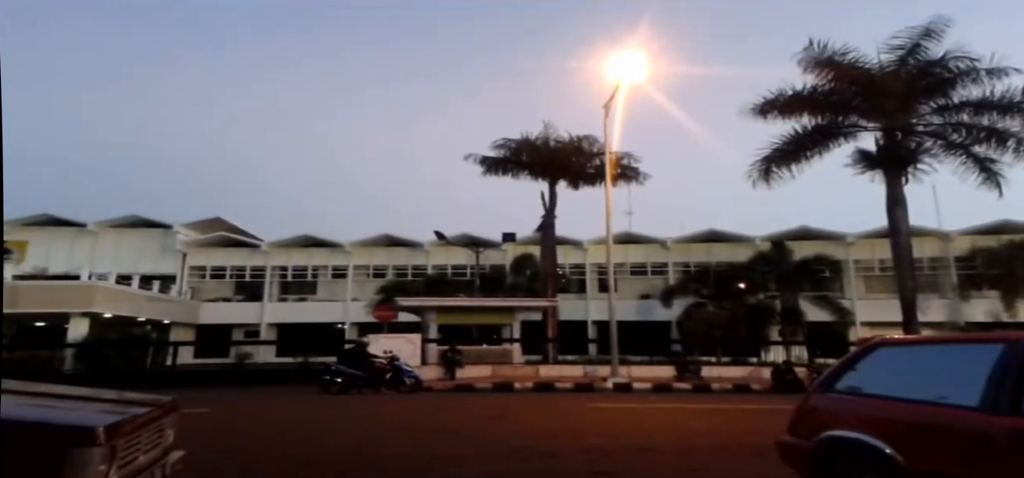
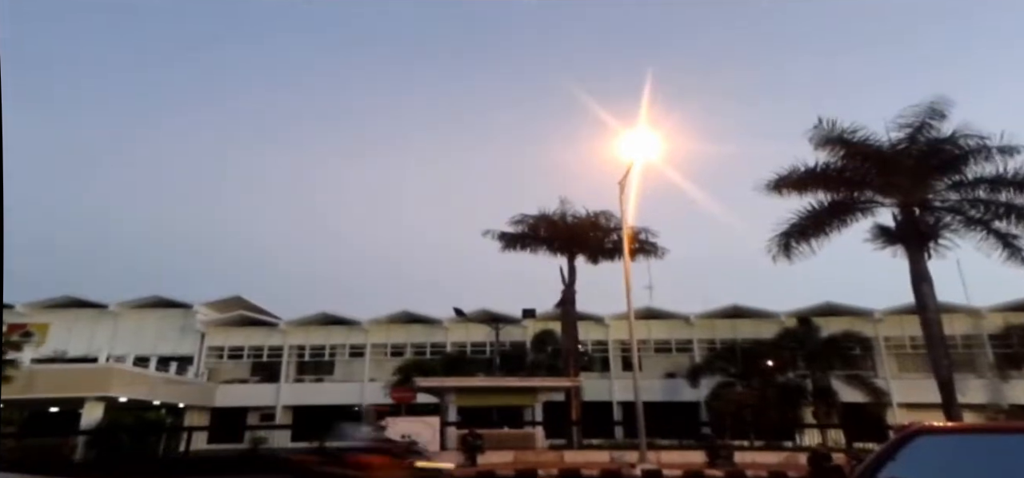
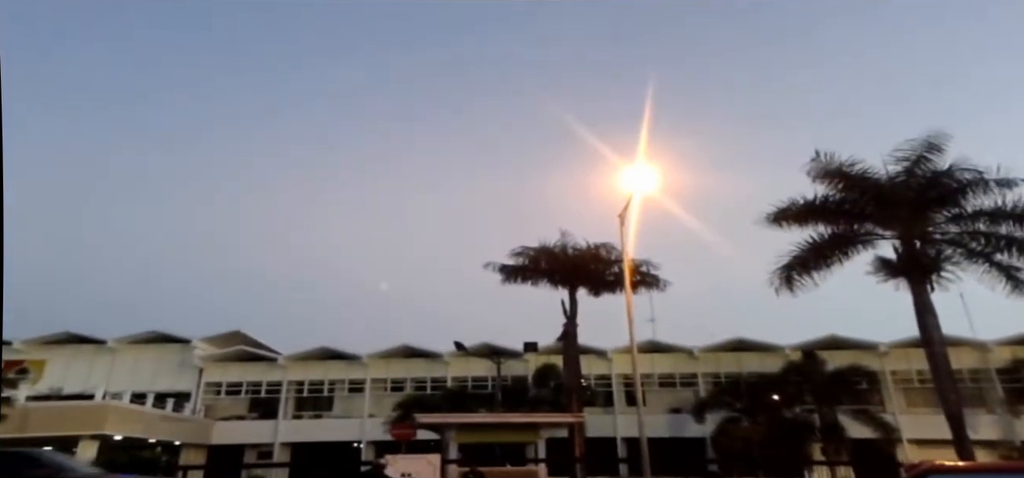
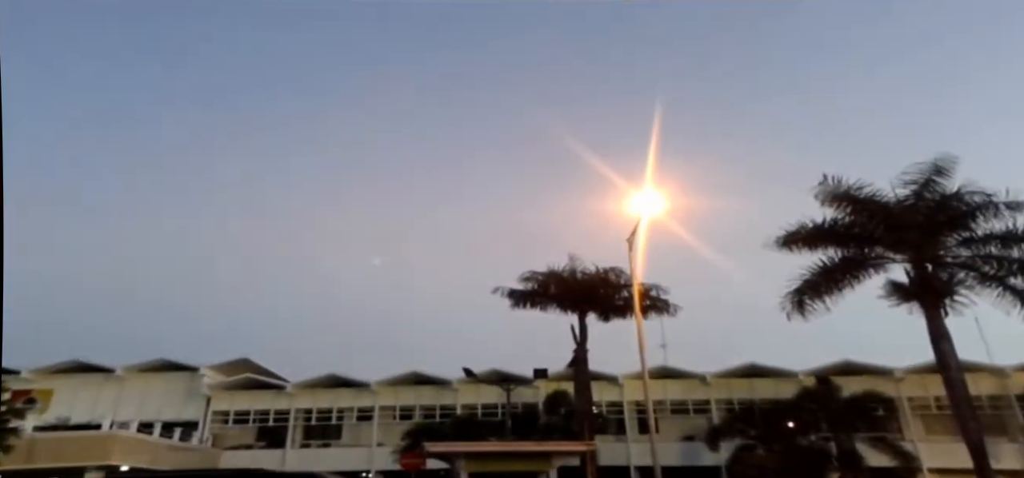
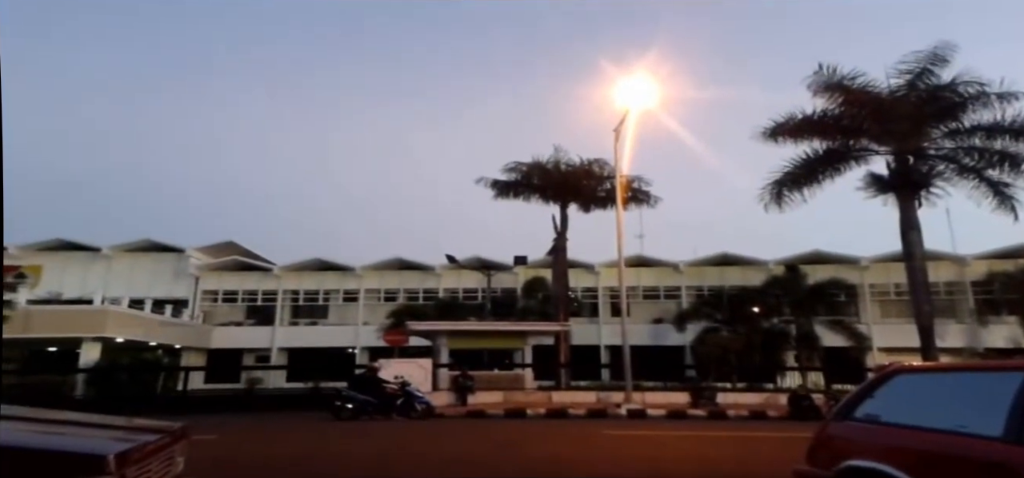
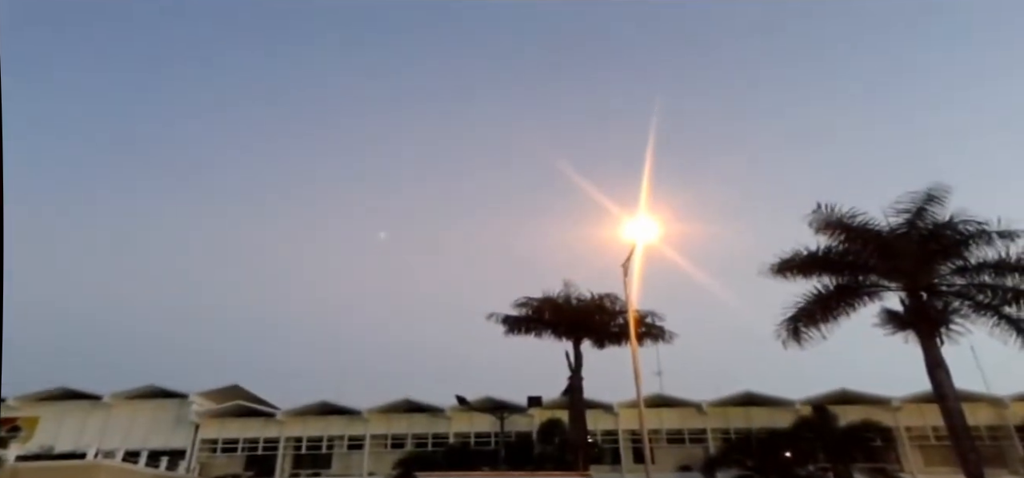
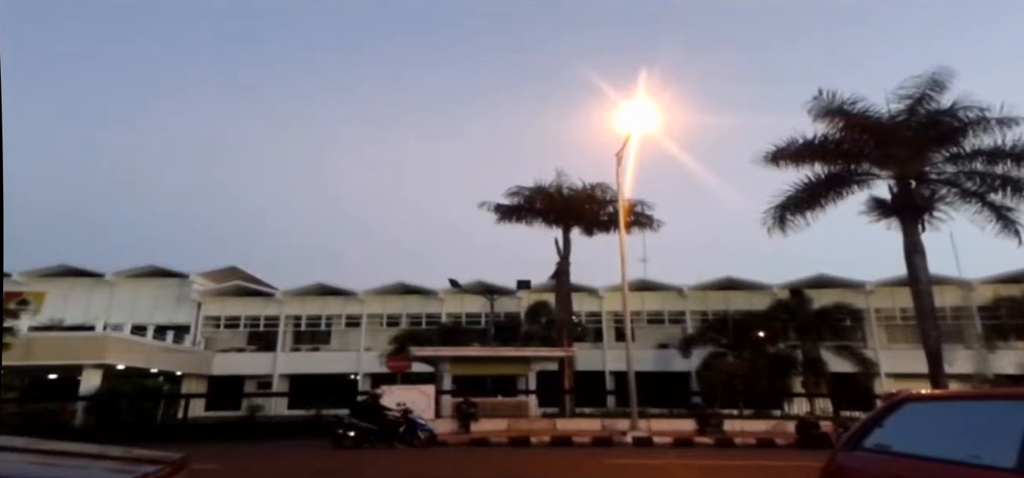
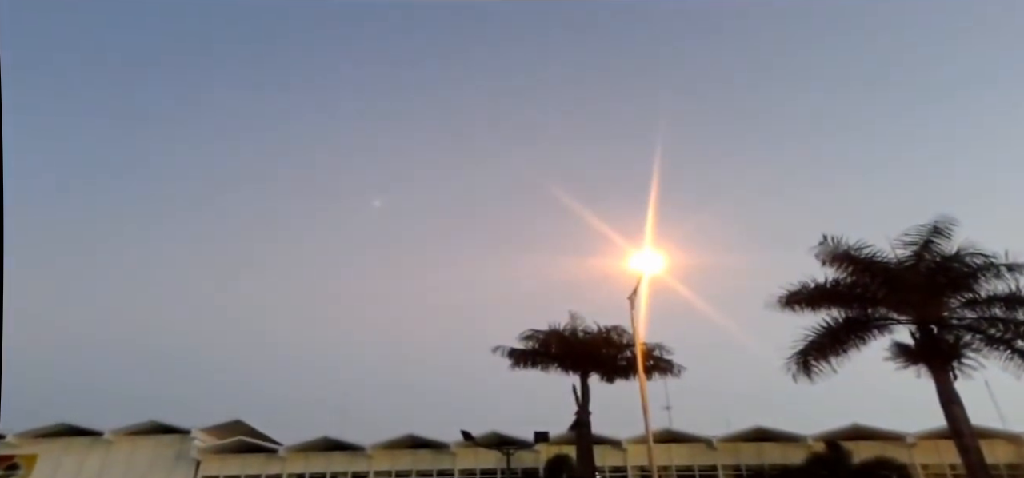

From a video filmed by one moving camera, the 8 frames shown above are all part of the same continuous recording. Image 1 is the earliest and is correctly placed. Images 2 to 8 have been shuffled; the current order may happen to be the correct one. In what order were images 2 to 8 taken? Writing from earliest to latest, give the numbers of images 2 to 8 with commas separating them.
5, 7, 2, 3, 4, 6, 8
